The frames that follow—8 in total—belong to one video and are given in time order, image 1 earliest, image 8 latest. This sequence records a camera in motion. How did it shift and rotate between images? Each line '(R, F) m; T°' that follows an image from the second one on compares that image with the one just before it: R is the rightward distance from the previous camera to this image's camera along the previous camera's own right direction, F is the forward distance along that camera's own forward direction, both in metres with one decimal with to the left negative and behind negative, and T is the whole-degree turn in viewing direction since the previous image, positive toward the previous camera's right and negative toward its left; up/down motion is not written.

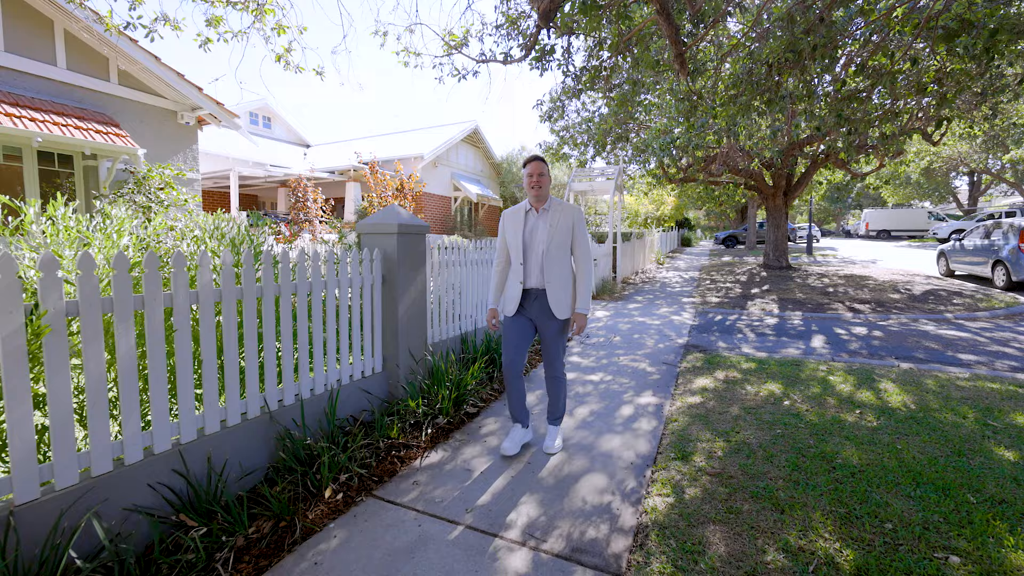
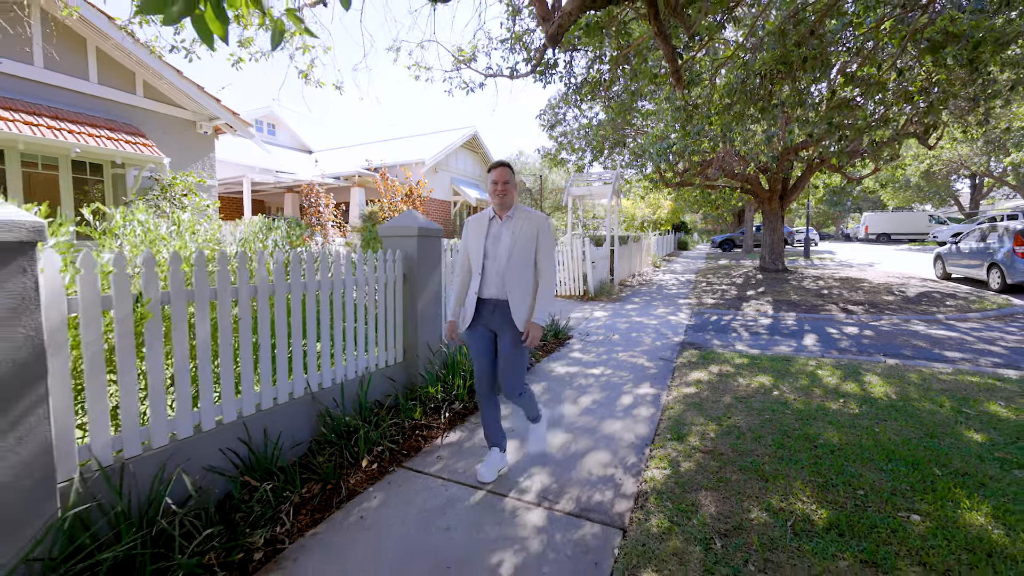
(-0.1, -0.3) m; 0°
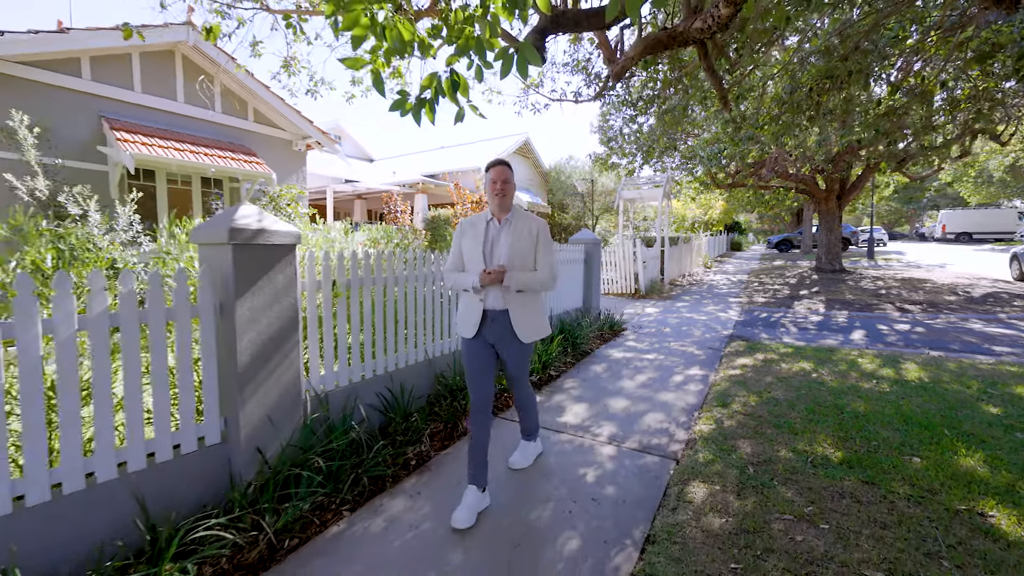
(-0.2, -0.8) m; -6°
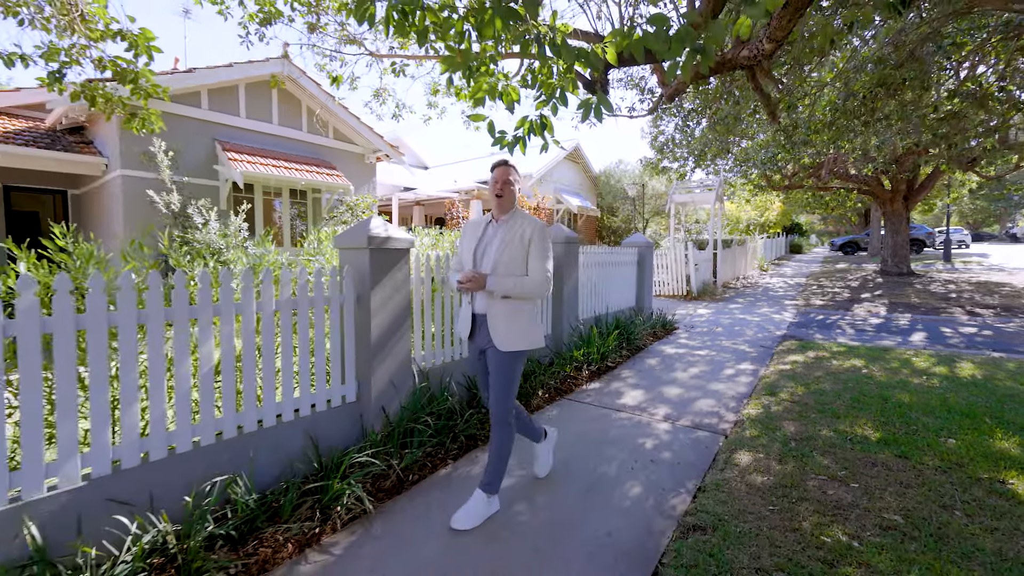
(-0.2, -0.6) m; -6°
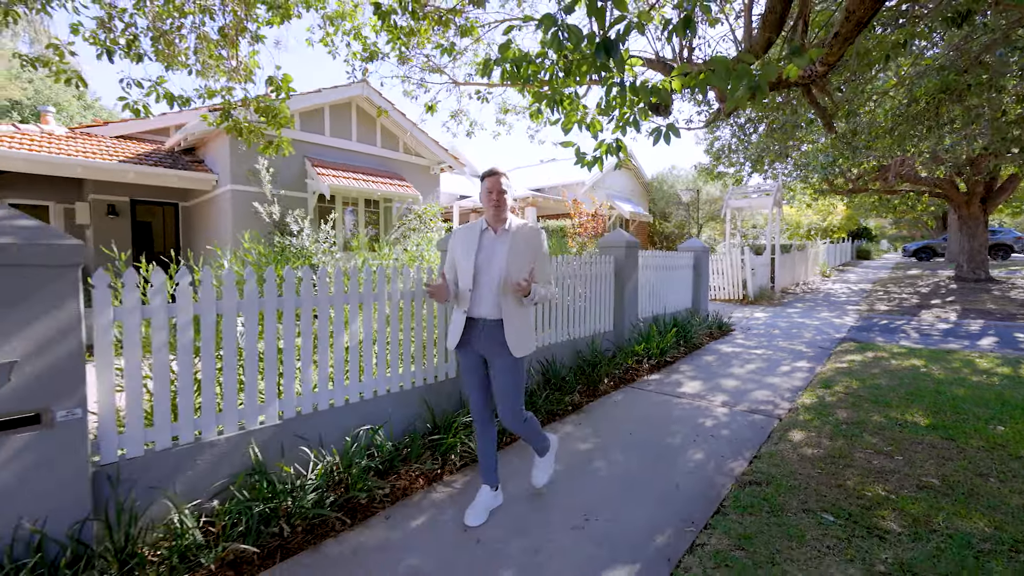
(-0.3, -0.6) m; -6°
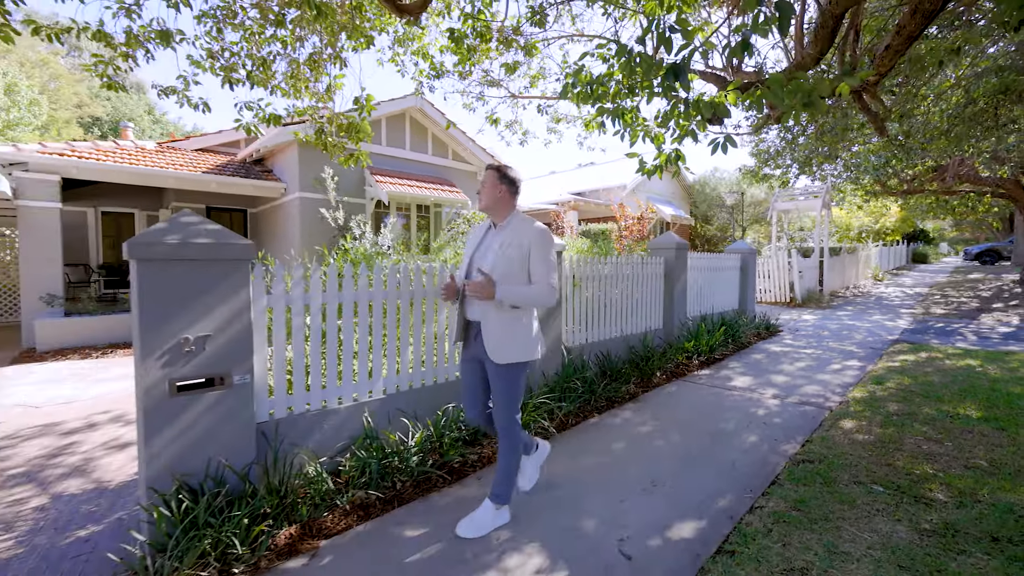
(-0.3, -0.4) m; -4°
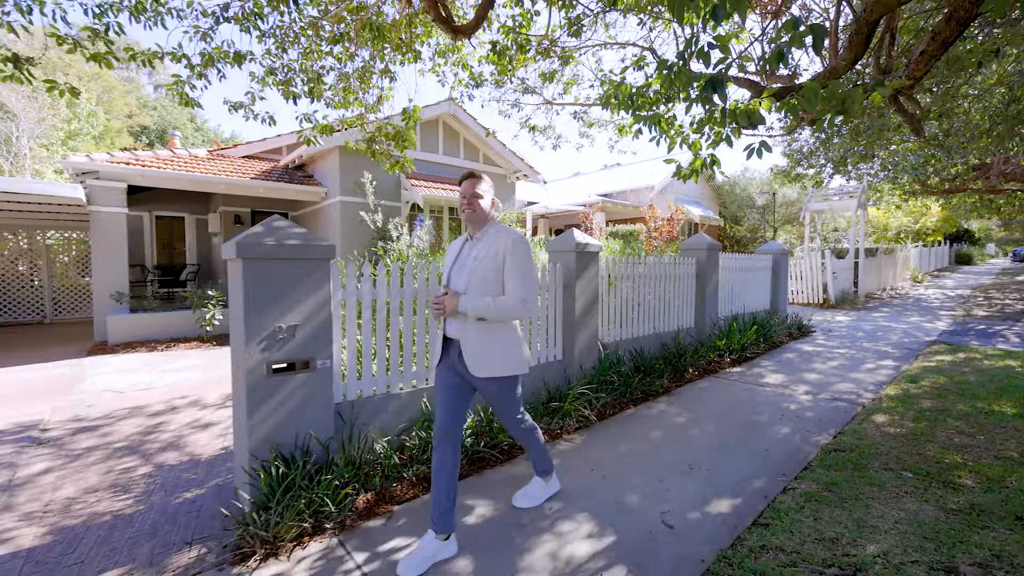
(-0.2, -0.3) m; -3°
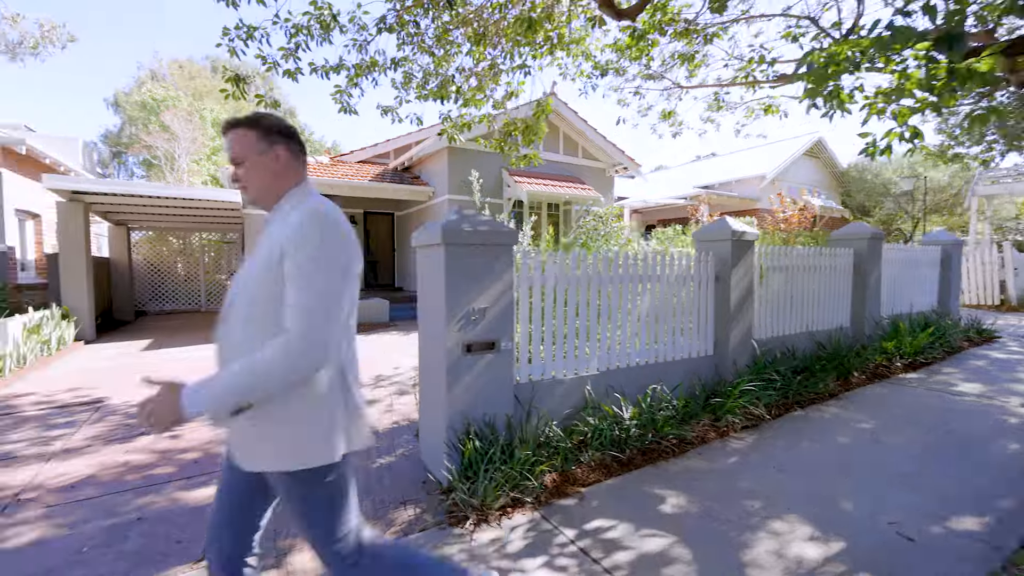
(-0.7, 0.0) m; -10°
